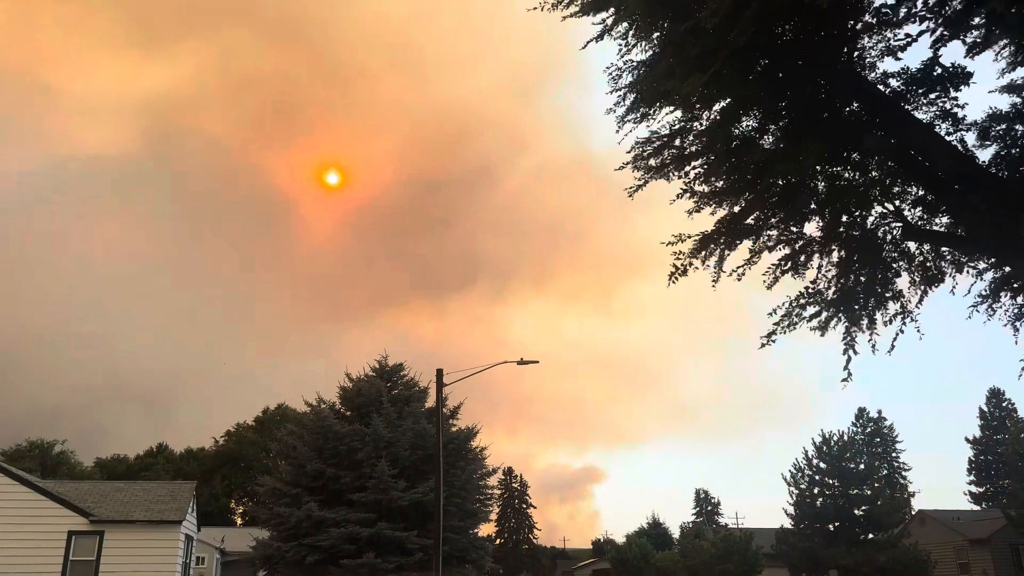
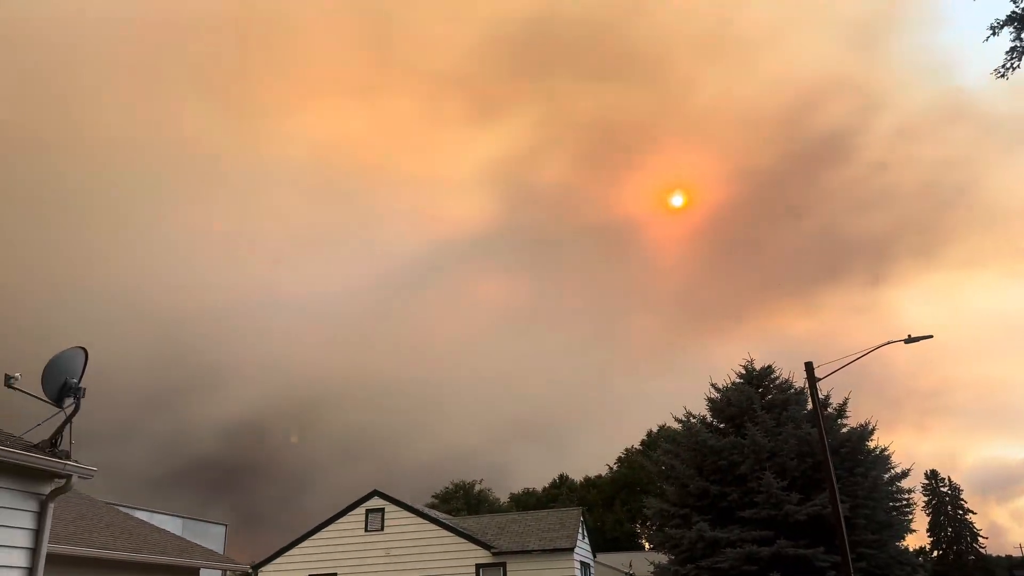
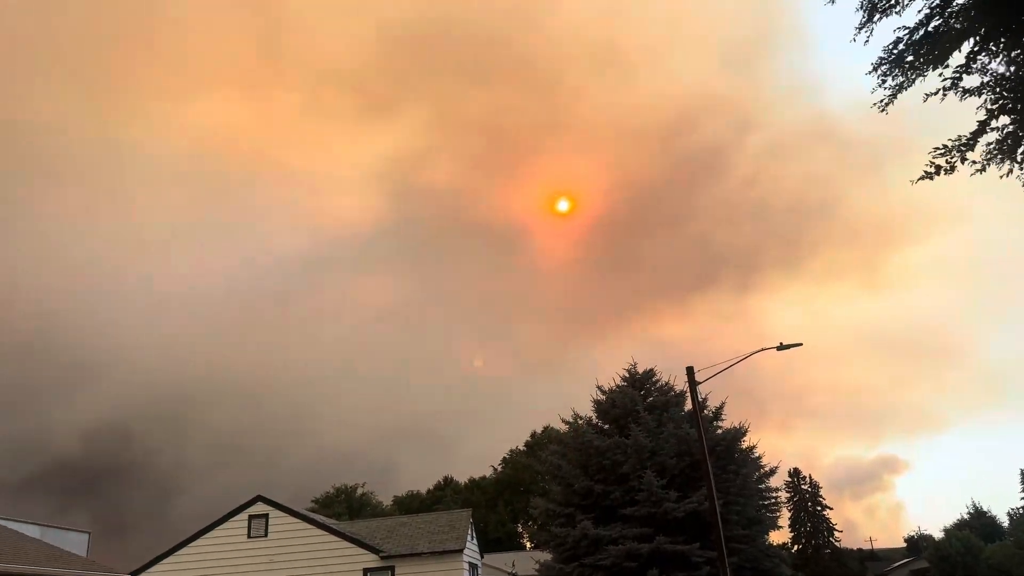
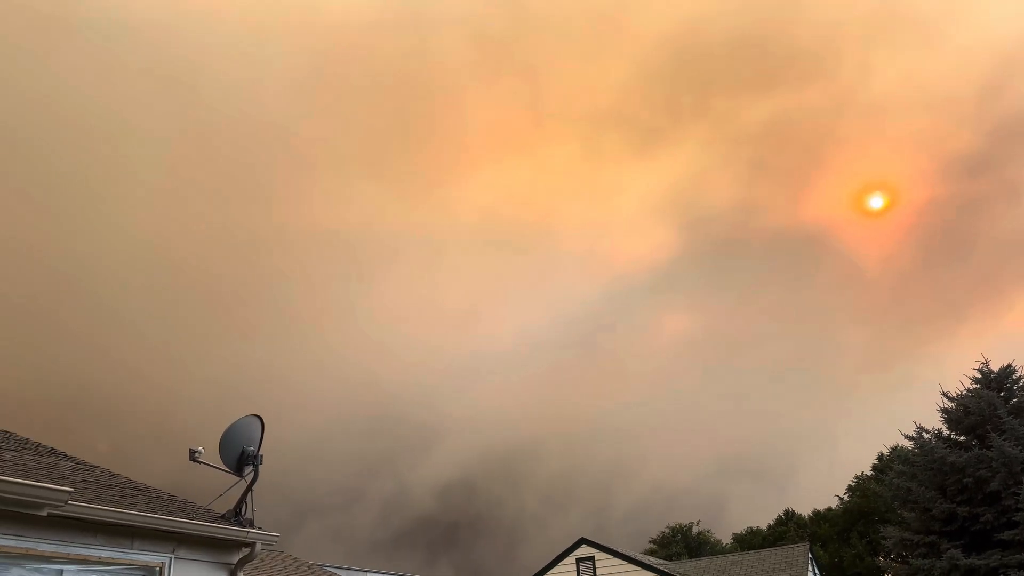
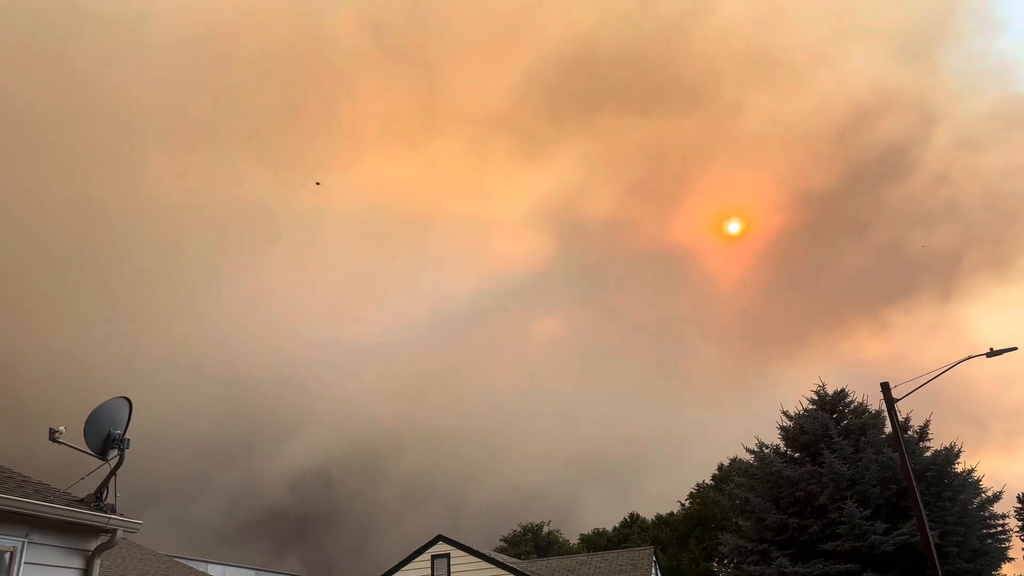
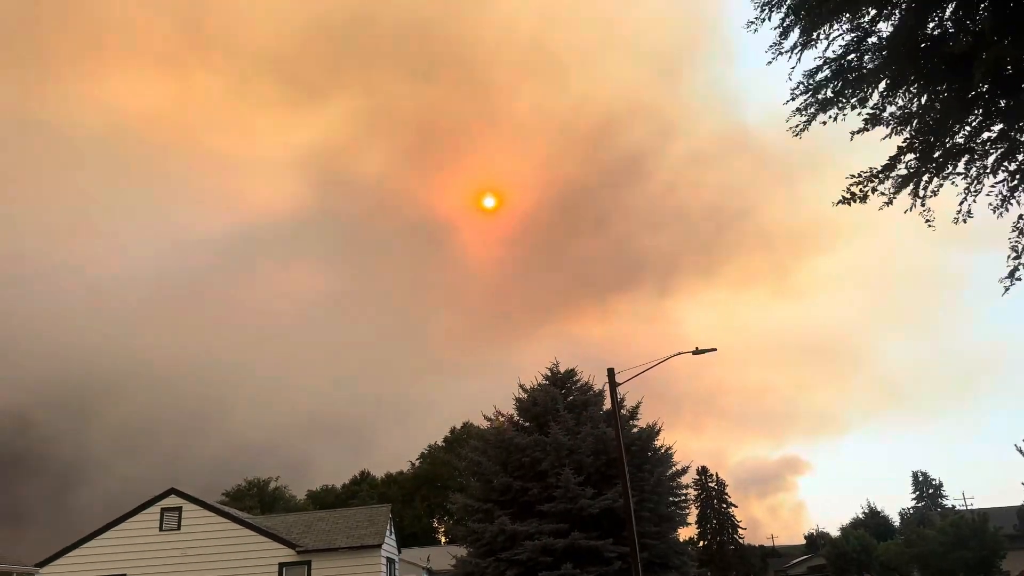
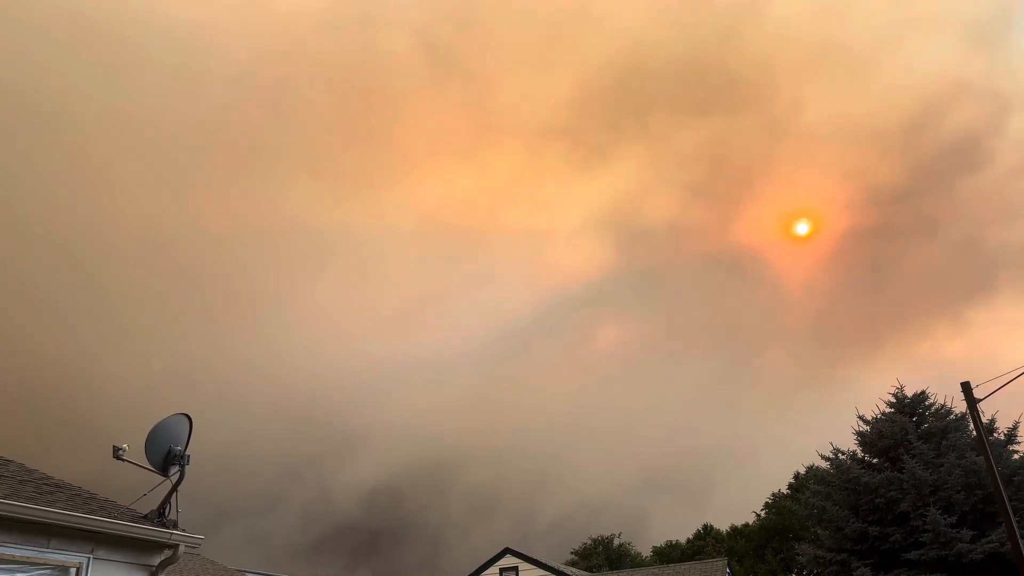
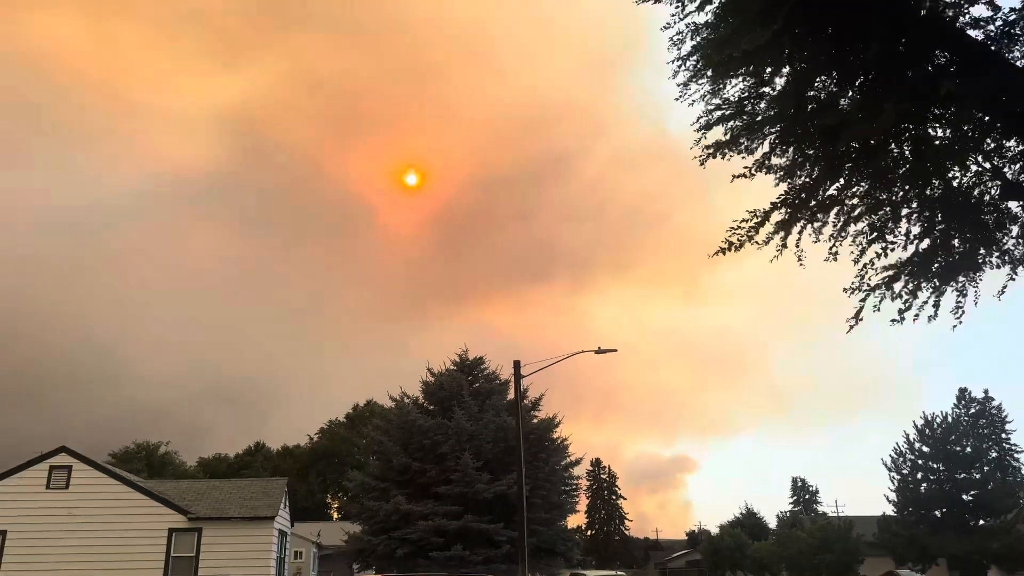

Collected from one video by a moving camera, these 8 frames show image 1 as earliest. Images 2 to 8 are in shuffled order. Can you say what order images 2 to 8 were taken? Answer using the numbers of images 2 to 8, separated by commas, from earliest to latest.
8, 6, 3, 2, 5, 7, 4
